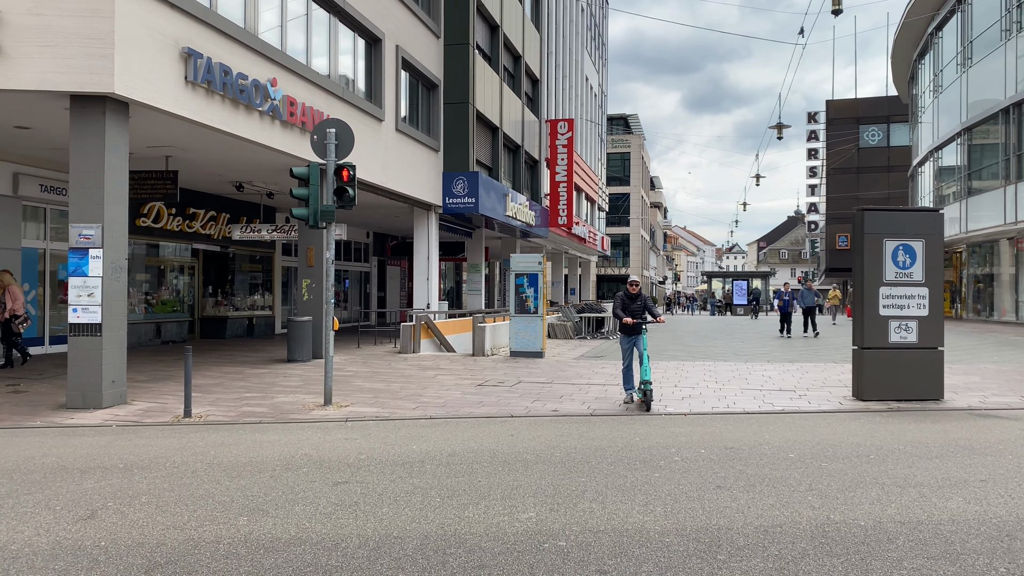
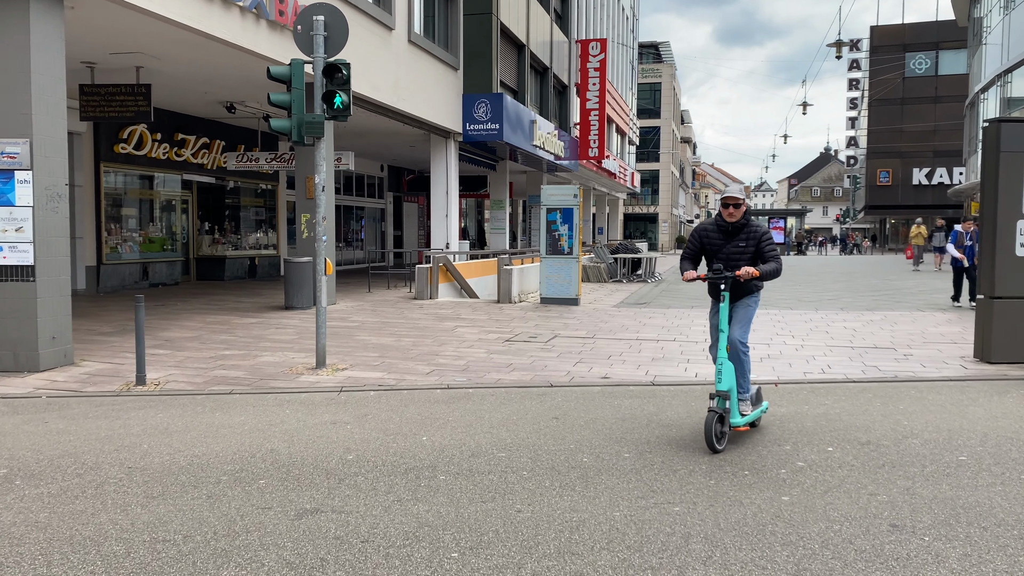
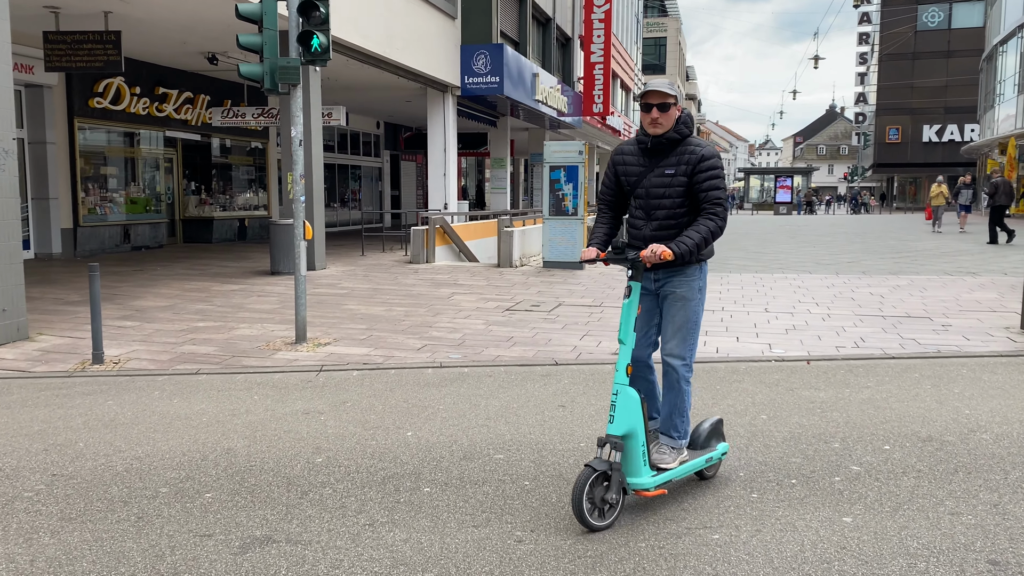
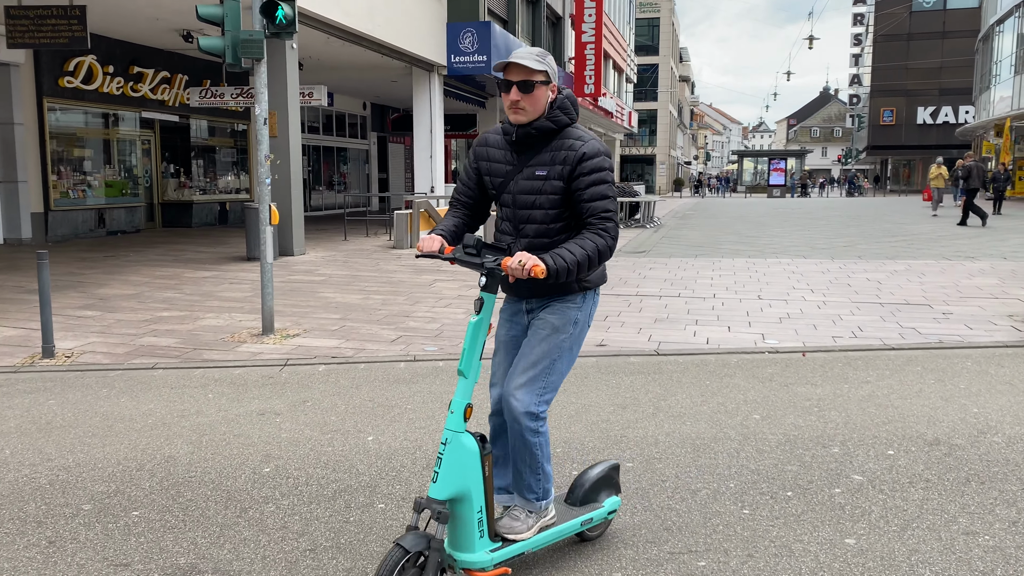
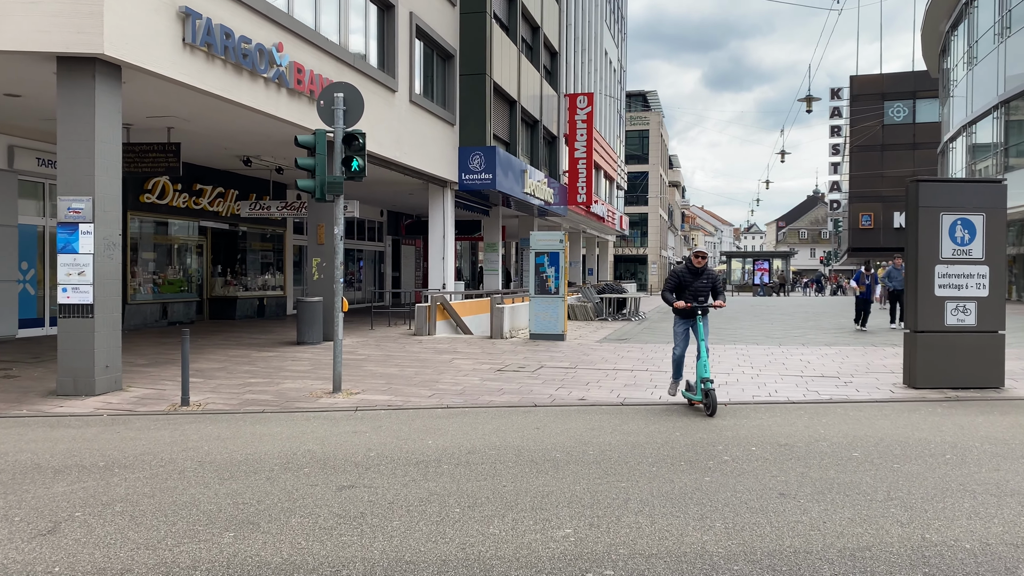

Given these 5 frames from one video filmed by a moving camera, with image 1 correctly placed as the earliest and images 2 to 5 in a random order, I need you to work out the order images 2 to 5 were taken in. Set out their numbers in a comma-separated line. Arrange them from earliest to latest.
5, 2, 3, 4
